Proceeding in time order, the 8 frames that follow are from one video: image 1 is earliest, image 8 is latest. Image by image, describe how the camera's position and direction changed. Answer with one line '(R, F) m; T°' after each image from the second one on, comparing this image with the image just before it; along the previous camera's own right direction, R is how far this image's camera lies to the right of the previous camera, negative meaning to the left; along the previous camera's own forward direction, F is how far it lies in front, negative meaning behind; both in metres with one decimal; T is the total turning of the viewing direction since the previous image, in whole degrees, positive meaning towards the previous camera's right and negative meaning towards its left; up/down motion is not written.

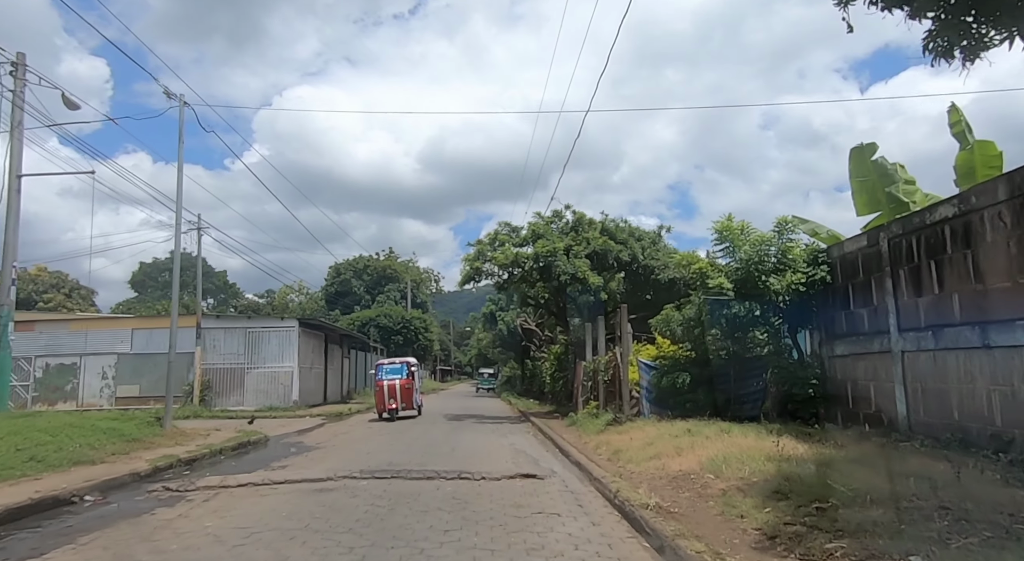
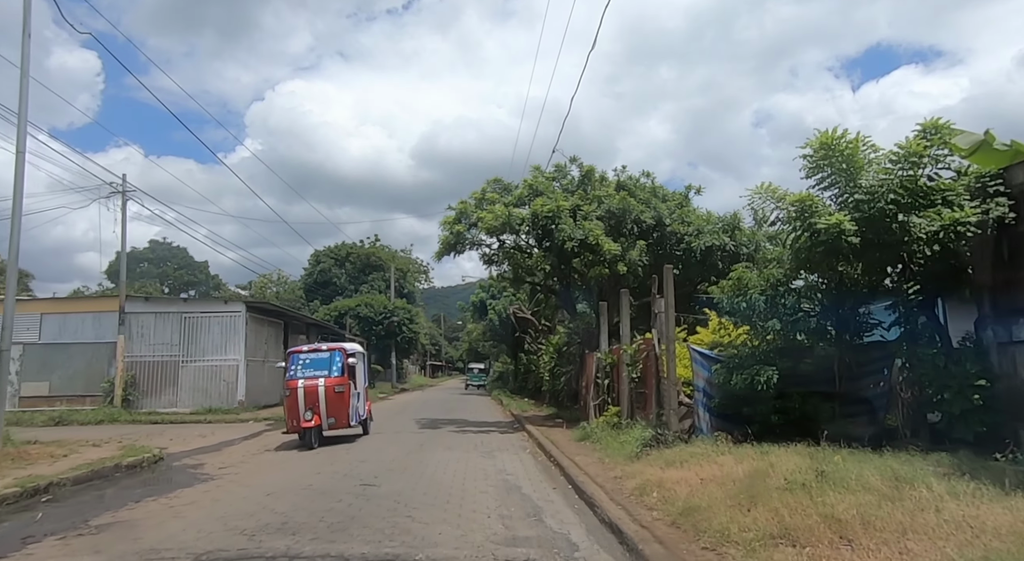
(+0.1, +4.8) m; +1°
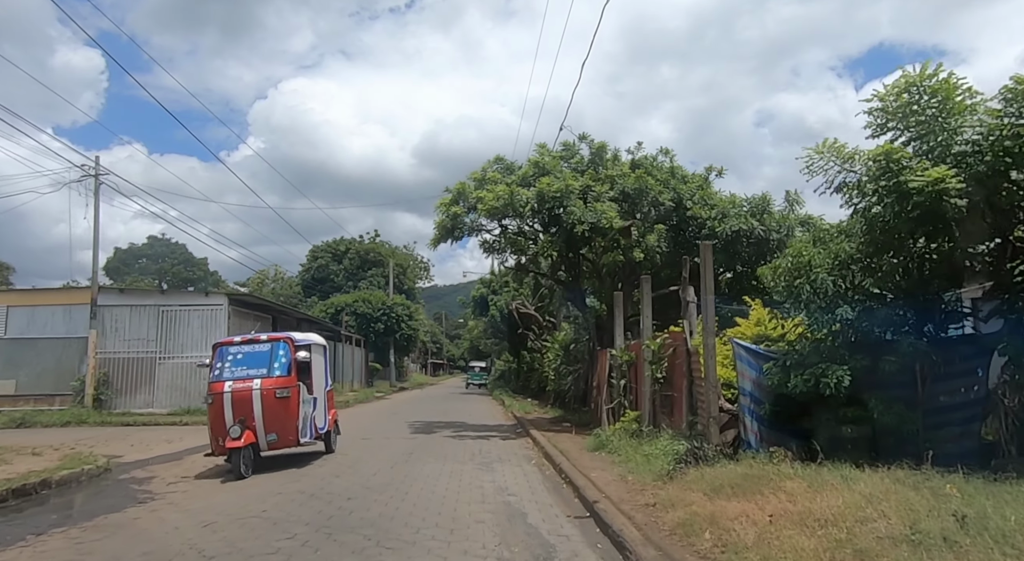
(0.0, +1.7) m; 0°
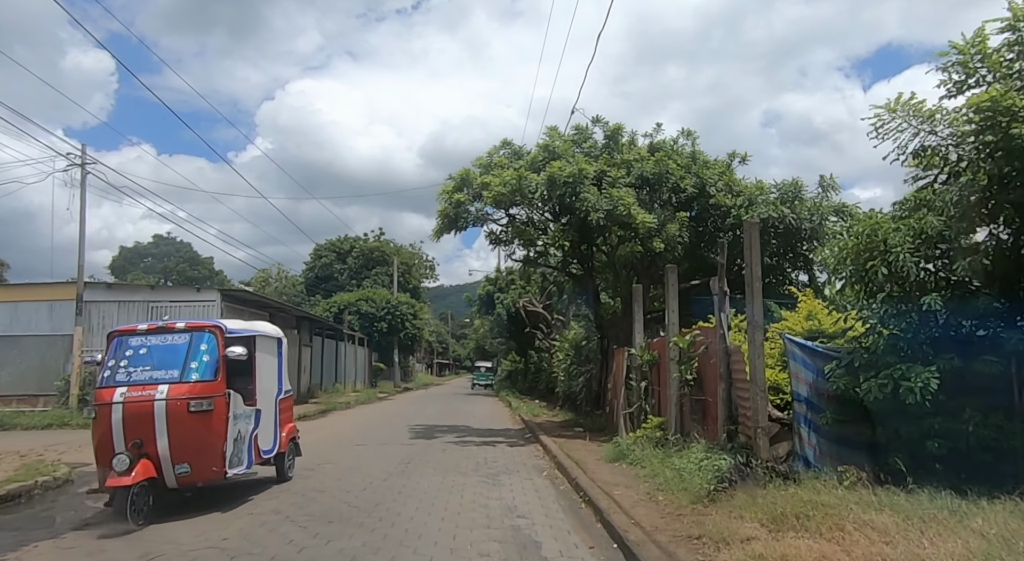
(0.0, +1.2) m; -1°
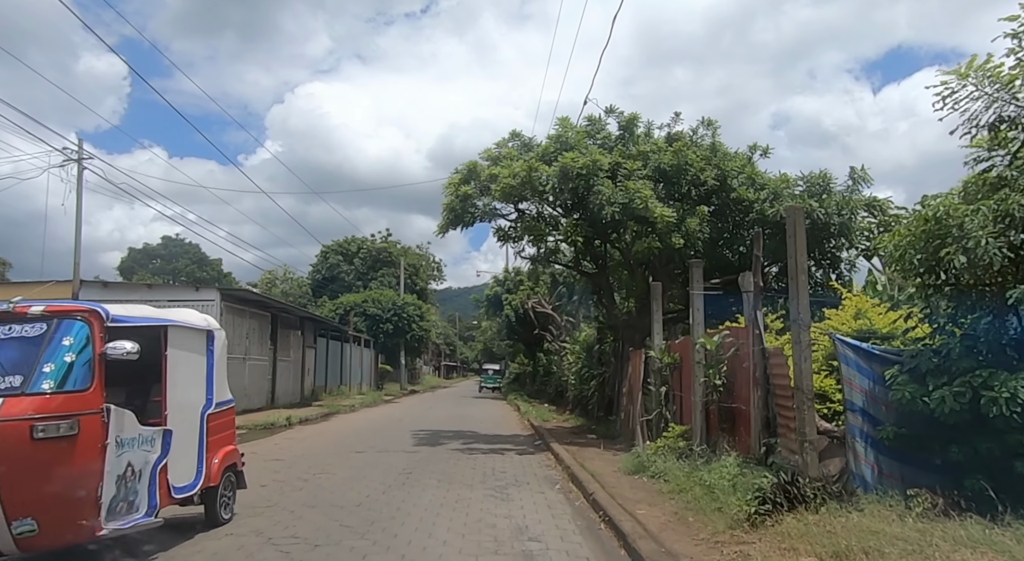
(0.0, +0.8) m; -1°
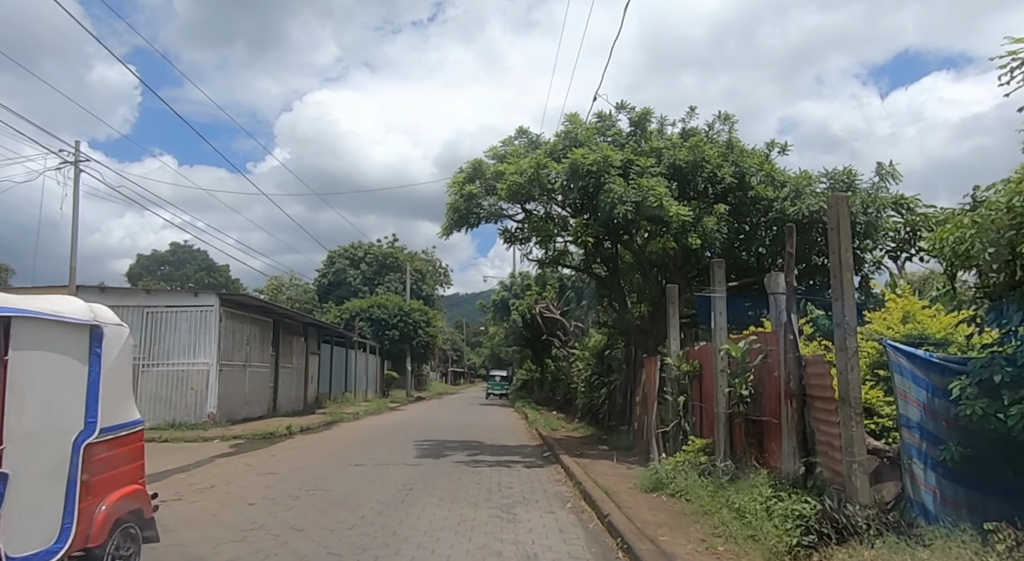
(0.0, +0.6) m; -1°
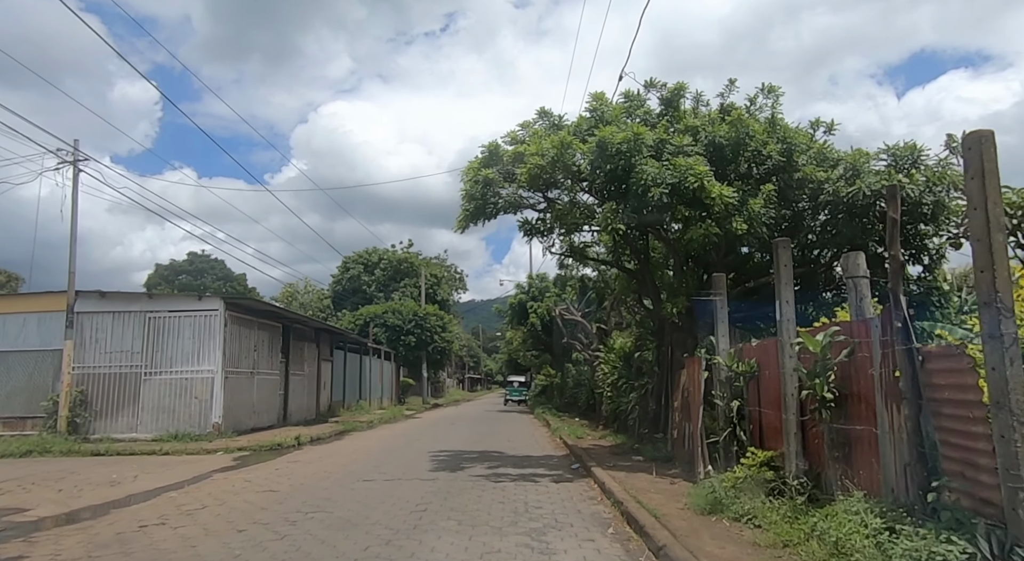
(-0.1, +1.2) m; -1°
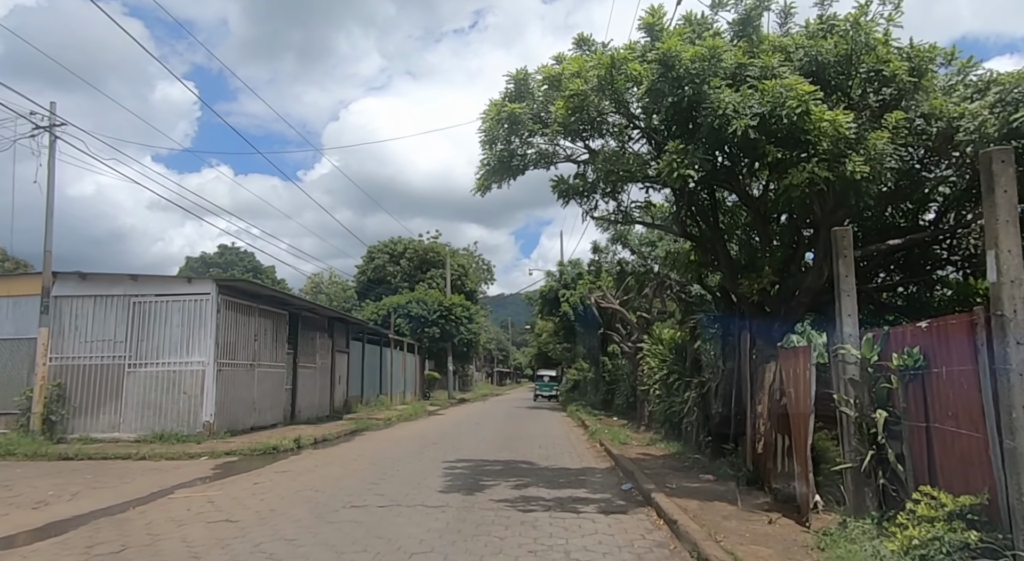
(-0.1, +2.6) m; -3°
